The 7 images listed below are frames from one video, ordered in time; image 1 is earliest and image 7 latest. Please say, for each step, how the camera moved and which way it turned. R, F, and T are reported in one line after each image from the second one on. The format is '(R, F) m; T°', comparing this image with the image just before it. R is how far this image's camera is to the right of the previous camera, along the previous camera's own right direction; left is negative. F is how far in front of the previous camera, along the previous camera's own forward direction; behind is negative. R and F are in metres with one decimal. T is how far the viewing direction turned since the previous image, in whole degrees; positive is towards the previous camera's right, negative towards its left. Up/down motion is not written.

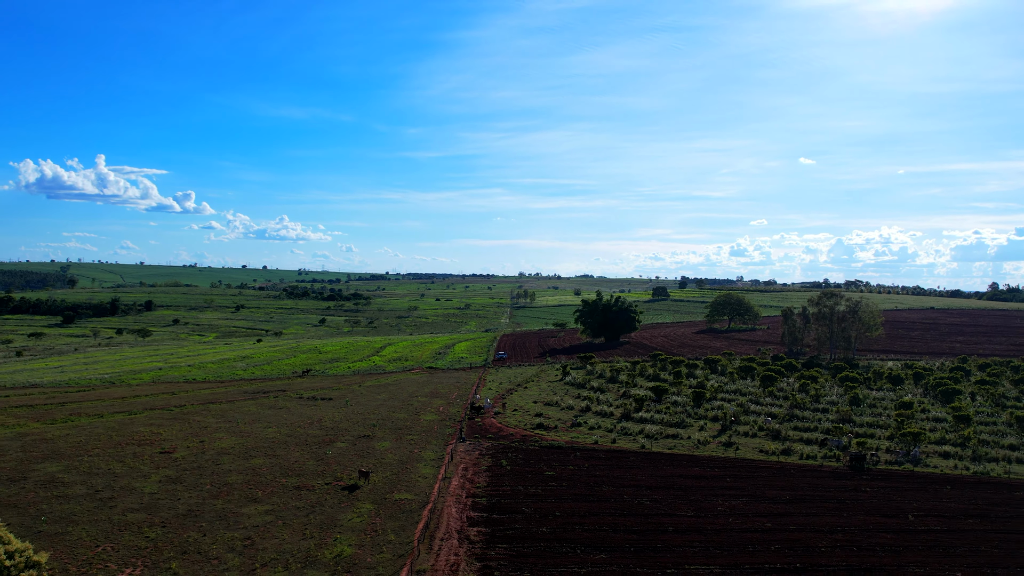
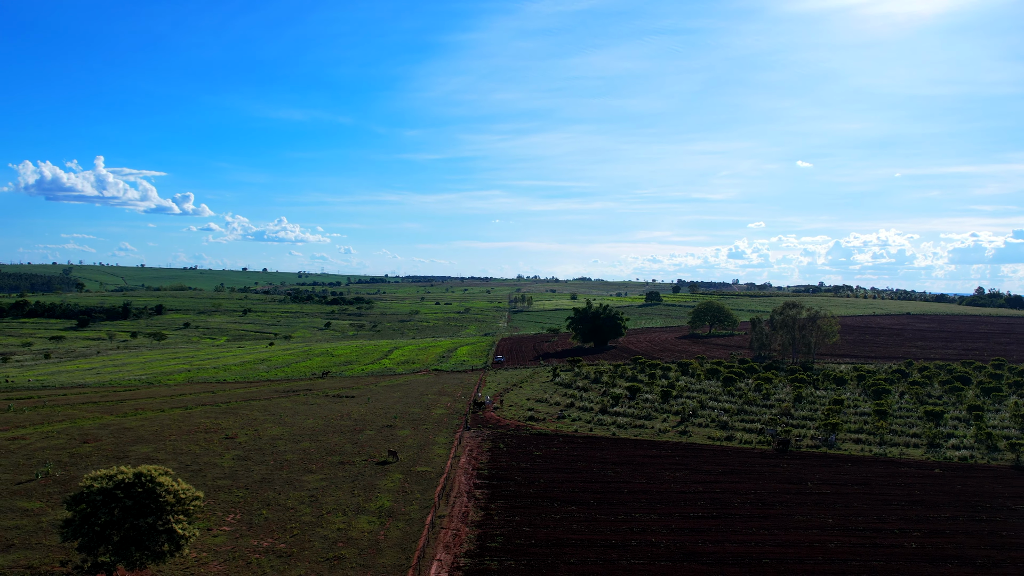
(+0.1, -4.5) m; 0°
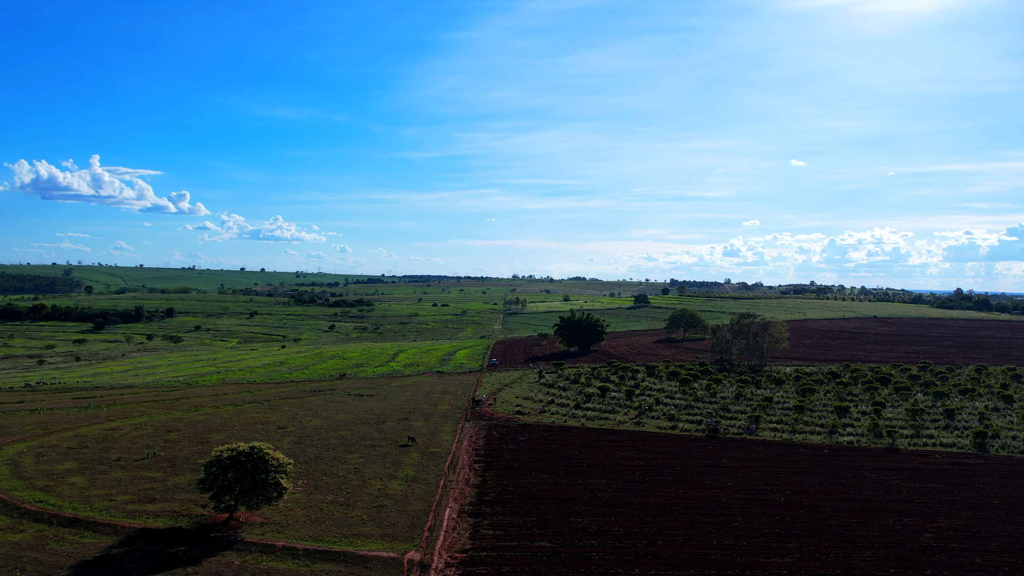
(+0.3, -6.3) m; 0°
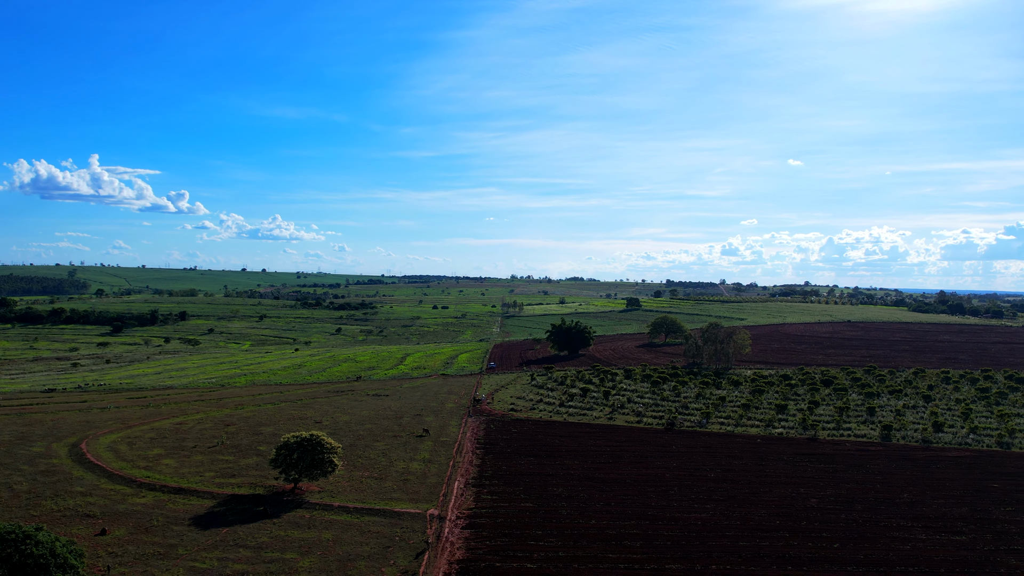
(+0.3, -6.5) m; 0°
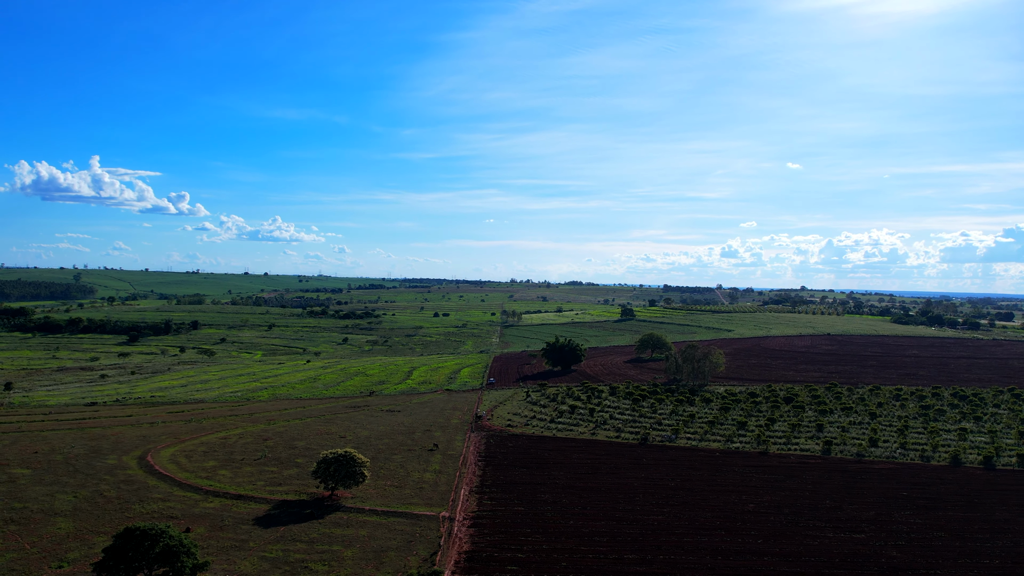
(+0.2, -6.0) m; 0°
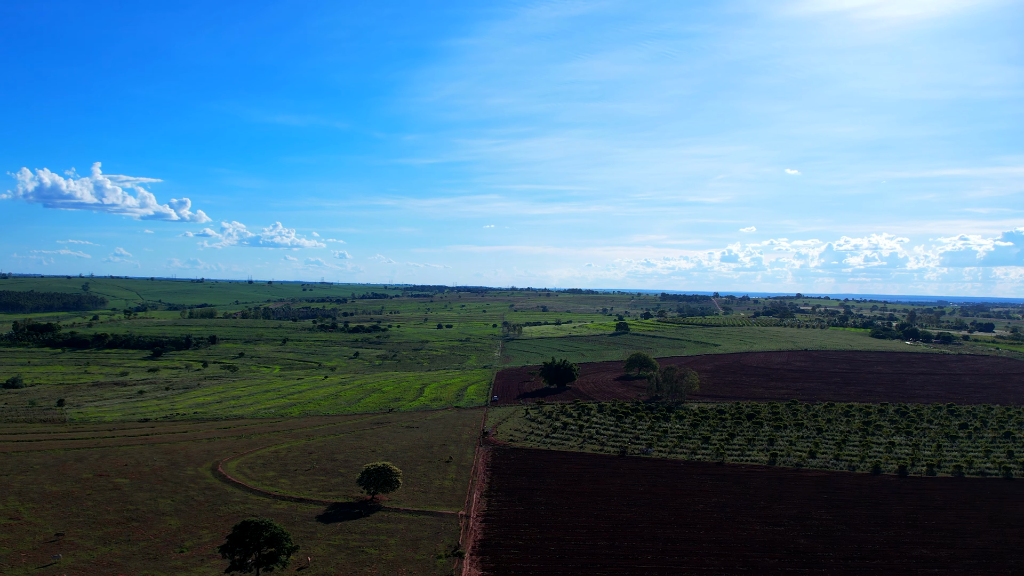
(-0.1, -8.8) m; 0°
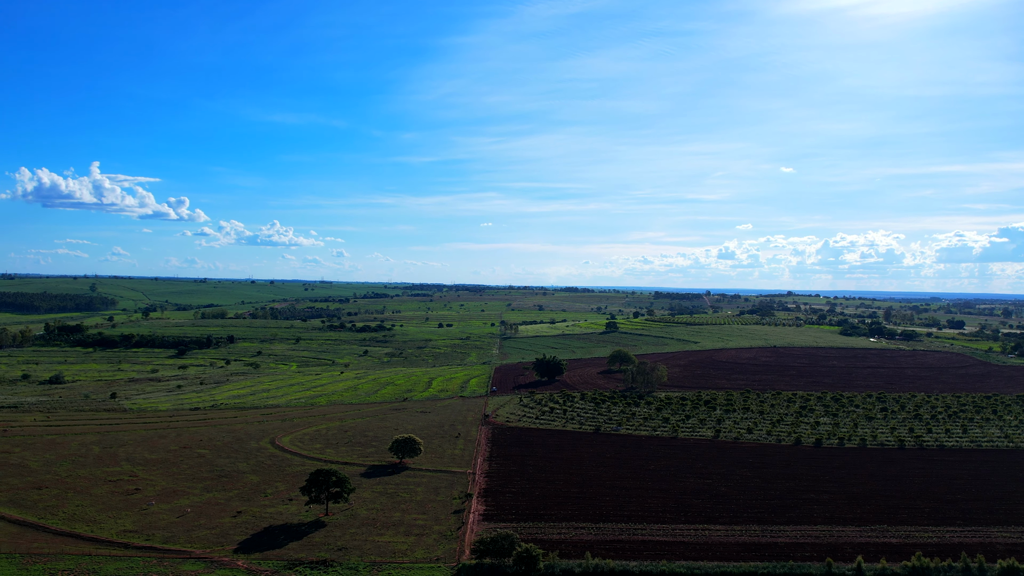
(+0.3, -12.0) m; 0°
